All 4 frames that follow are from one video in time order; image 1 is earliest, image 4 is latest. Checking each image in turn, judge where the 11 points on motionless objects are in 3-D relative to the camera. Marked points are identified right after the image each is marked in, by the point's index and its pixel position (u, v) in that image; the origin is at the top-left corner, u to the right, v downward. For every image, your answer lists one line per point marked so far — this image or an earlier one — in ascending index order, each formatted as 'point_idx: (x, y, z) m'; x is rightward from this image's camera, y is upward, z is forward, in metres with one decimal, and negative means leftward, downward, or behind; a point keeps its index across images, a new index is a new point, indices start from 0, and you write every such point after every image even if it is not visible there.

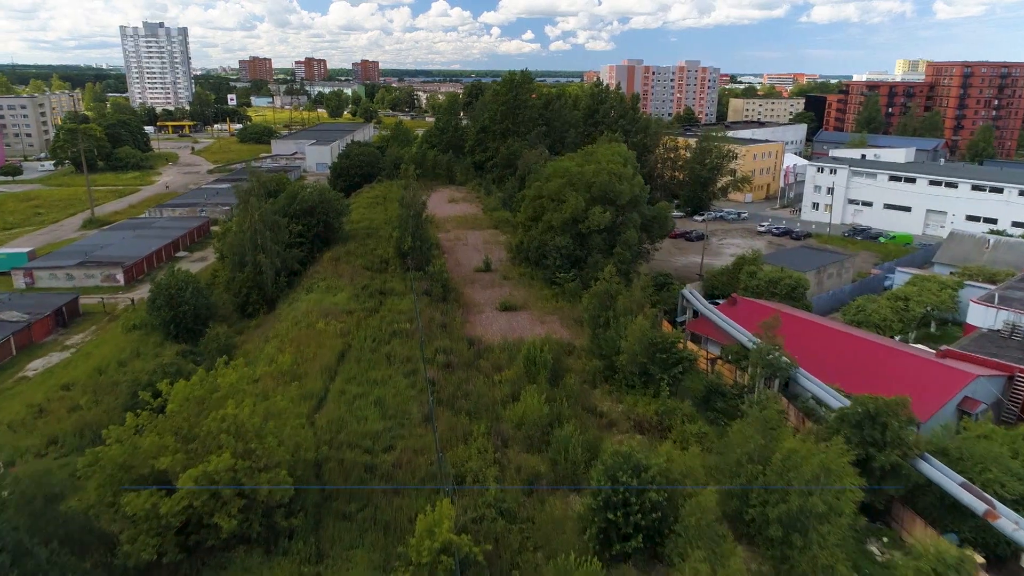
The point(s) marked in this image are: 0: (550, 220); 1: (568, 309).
0: (+0.7, +1.3, +13.5) m
1: (+0.9, -0.4, +12.0) m
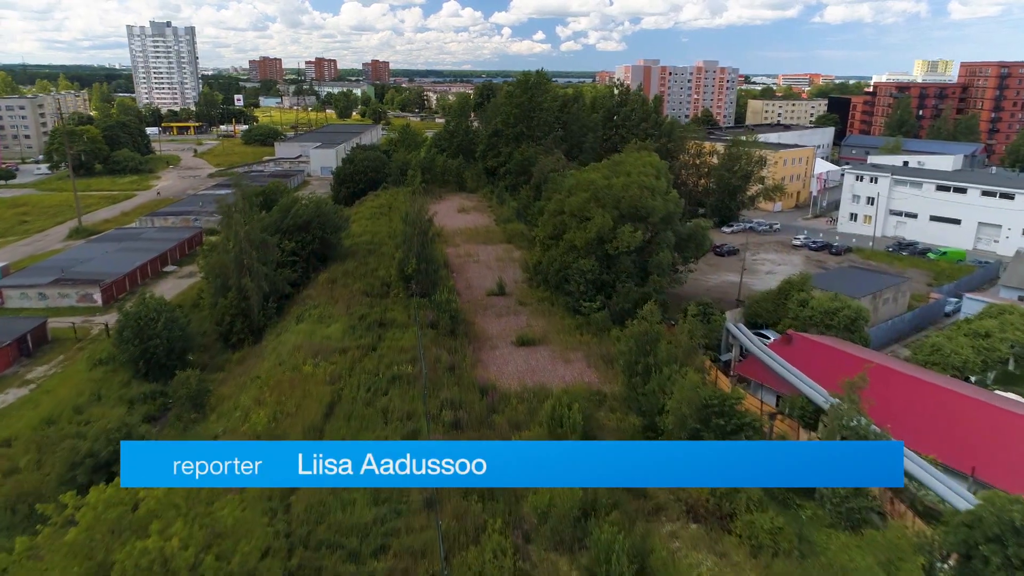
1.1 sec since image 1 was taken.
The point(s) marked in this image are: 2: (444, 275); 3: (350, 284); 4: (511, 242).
0: (+1.0, +0.8, +11.9) m
1: (+1.2, -0.8, +10.4) m
2: (-1.3, +0.2, +13.4) m
3: (-2.8, +0.1, +12.6) m
4: (0.0, +1.1, +17.1) m
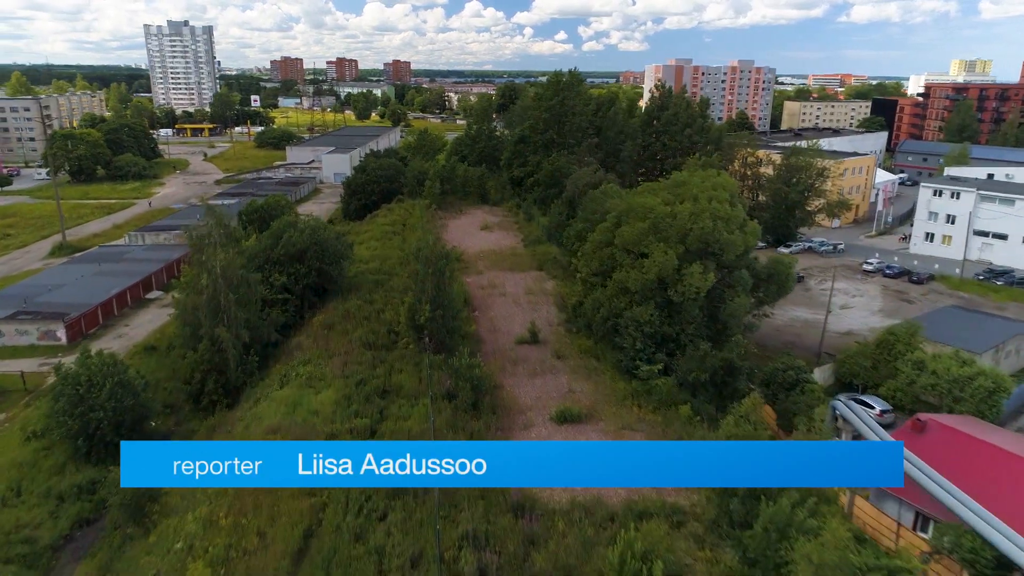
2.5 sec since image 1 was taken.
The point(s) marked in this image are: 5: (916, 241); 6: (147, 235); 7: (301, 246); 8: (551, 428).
0: (+1.5, +0.1, +9.5) m
1: (+1.6, -1.6, +8.0) m
2: (-0.7, -0.5, +11.0) m
3: (-2.3, -0.6, +10.3) m
4: (+0.6, +0.4, +14.8) m
5: (+10.9, +1.3, +19.4) m
6: (-9.8, +1.4, +19.2) m
7: (-3.4, +0.7, +11.7) m
8: (+0.4, -1.6, +8.1) m
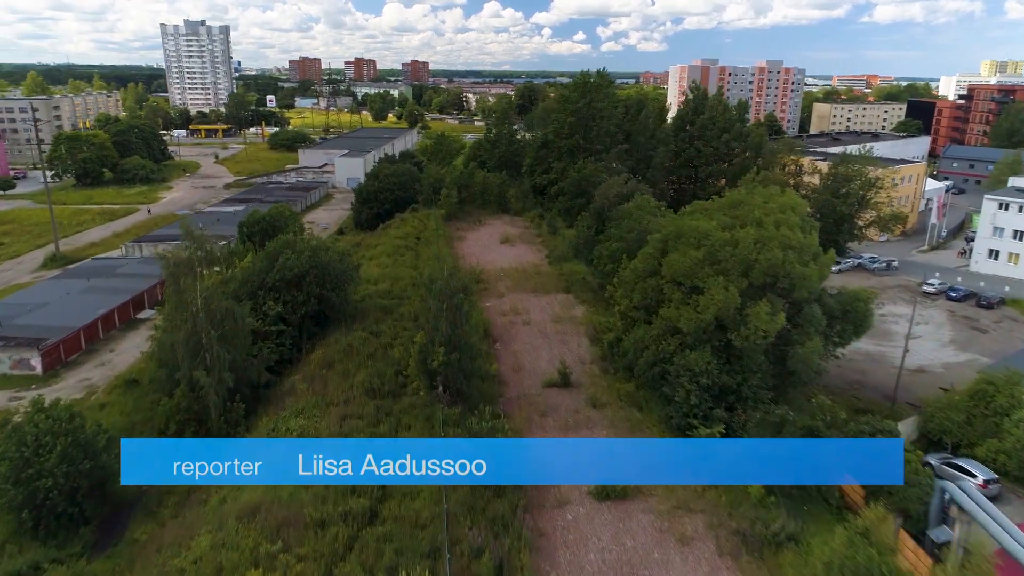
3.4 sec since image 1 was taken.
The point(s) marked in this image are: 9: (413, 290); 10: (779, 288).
0: (+1.9, -0.4, +8.1) m
1: (+1.9, -2.0, +6.5) m
2: (-0.4, -0.9, +9.6) m
3: (-2.0, -1.0, +8.9) m
4: (+1.1, -0.1, +13.3) m
5: (+11.5, +0.7, +17.7) m
6: (-9.2, +1.0, +17.9) m
7: (-3.1, +0.3, +10.3) m
8: (+0.7, -2.0, +6.6) m
9: (-1.7, 0.0, +12.2) m
10: (+2.9, 0.0, +7.9) m
